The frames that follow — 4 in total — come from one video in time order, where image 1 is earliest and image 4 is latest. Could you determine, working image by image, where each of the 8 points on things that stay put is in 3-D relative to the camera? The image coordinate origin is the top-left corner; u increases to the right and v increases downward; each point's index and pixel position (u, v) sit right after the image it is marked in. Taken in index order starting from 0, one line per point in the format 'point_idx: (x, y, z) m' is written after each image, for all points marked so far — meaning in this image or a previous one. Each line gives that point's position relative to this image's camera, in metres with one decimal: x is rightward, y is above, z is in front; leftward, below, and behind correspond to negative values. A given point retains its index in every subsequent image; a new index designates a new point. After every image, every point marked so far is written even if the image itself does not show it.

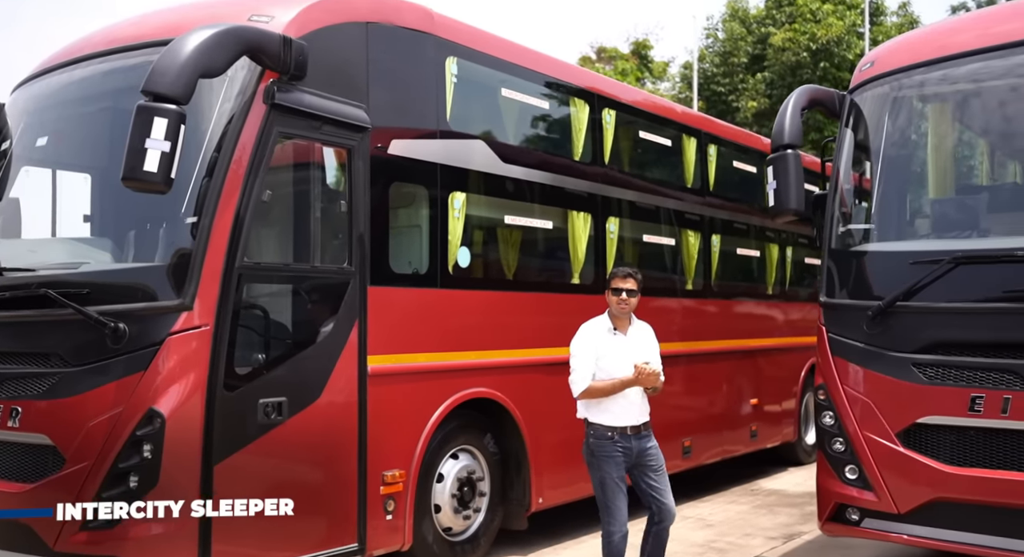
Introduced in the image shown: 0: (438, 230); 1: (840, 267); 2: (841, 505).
0: (-0.4, +0.3, +5.7) m
1: (+1.8, +0.1, +5.3) m
2: (+1.7, -1.1, +5.1) m
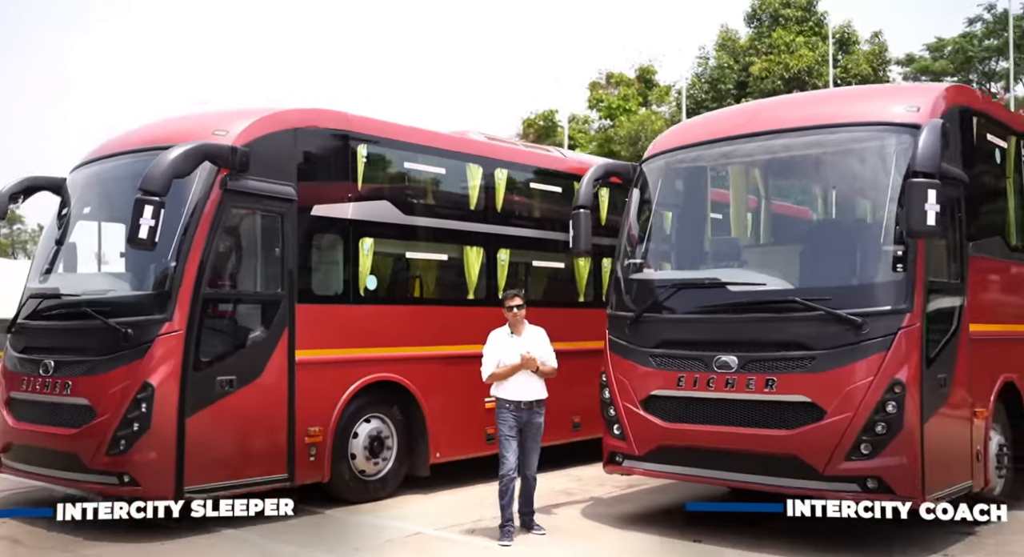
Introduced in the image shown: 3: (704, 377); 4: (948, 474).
0: (-1.3, +0.1, +8.3) m
1: (+0.9, 0.0, +7.7) m
2: (+0.7, -1.3, +7.5) m
3: (+1.3, -0.7, +7.0) m
4: (+2.9, -1.3, +6.7) m
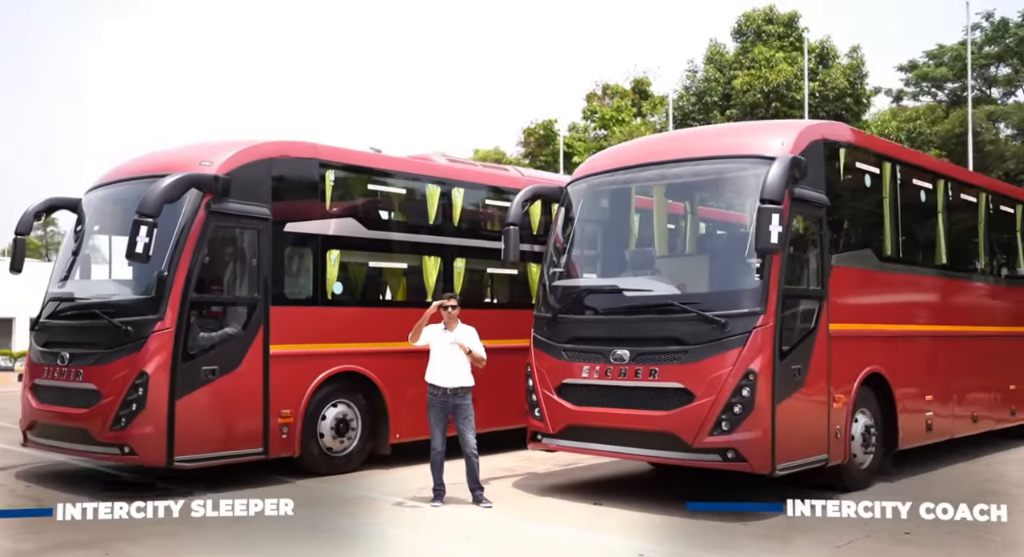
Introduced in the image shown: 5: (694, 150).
0: (-1.9, +0.1, +9.8) m
1: (+0.3, -0.1, +9.1) m
2: (+0.2, -1.4, +9.0) m
3: (+0.8, -0.7, +8.4) m
4: (+2.3, -1.4, +8.1) m
5: (+1.6, +1.1, +8.7) m
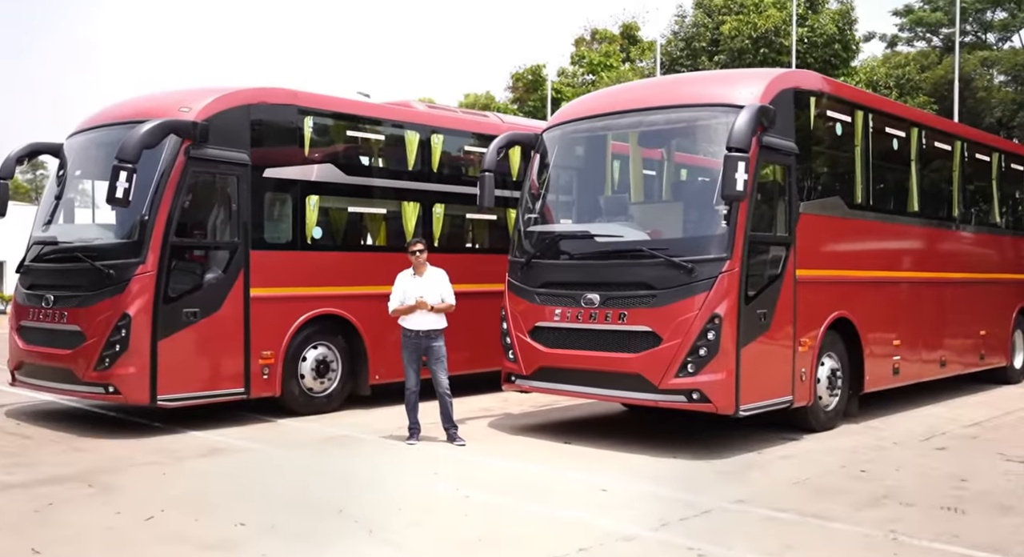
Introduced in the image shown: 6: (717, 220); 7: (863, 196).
0: (-2.1, +0.6, +9.9) m
1: (+0.1, +0.4, +9.3) m
2: (0.0, -0.9, +9.2) m
3: (+0.5, -0.3, +8.6) m
4: (+2.1, -0.9, +8.4) m
5: (+1.4, +1.6, +8.8) m
6: (+1.6, +0.5, +8.1) m
7: (+3.4, +0.8, +9.9) m
